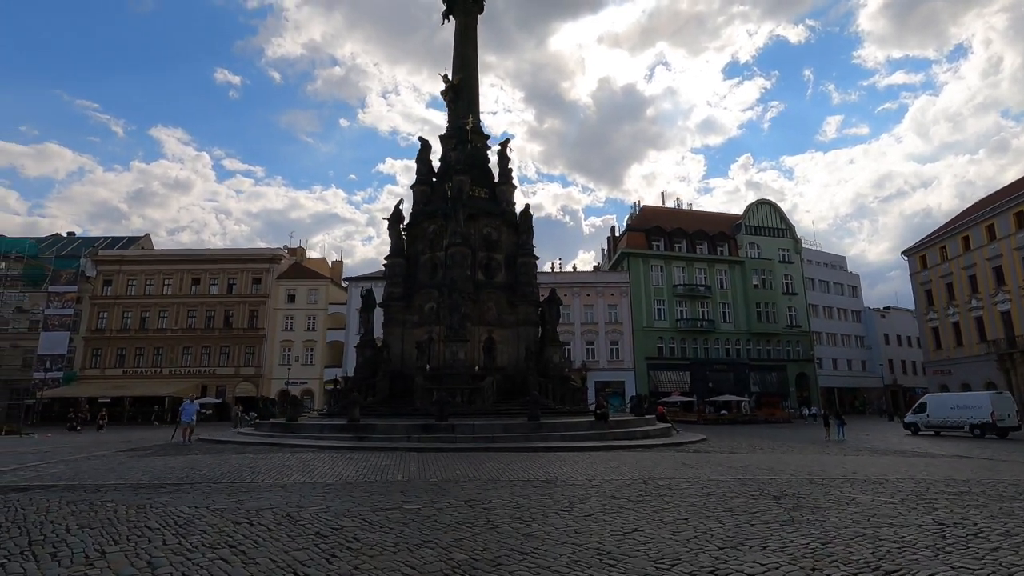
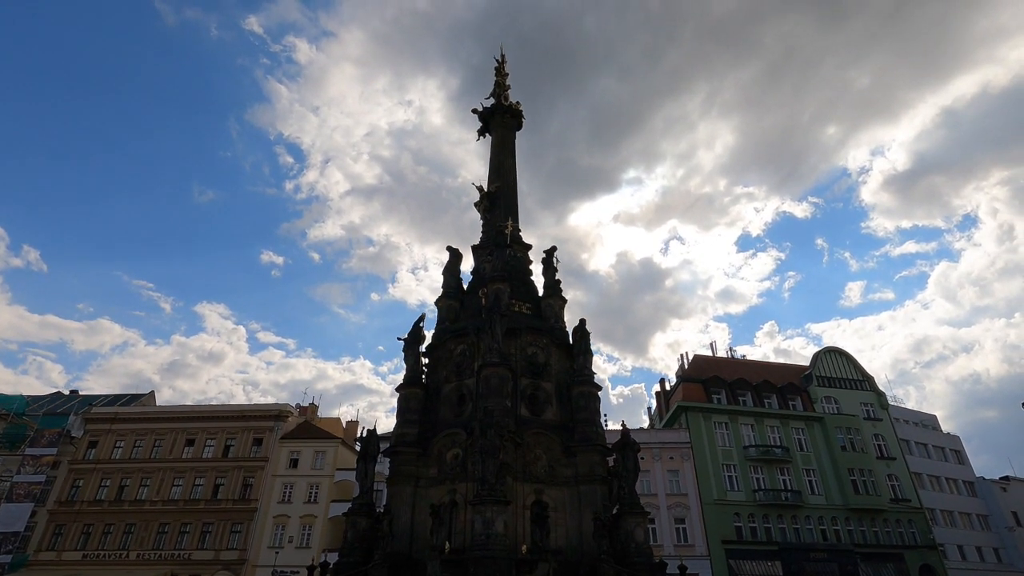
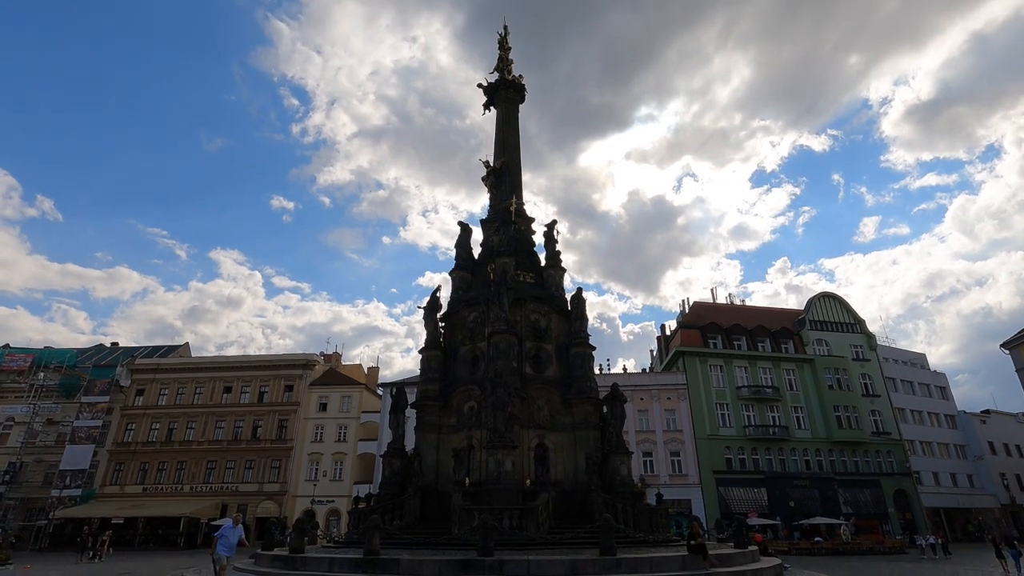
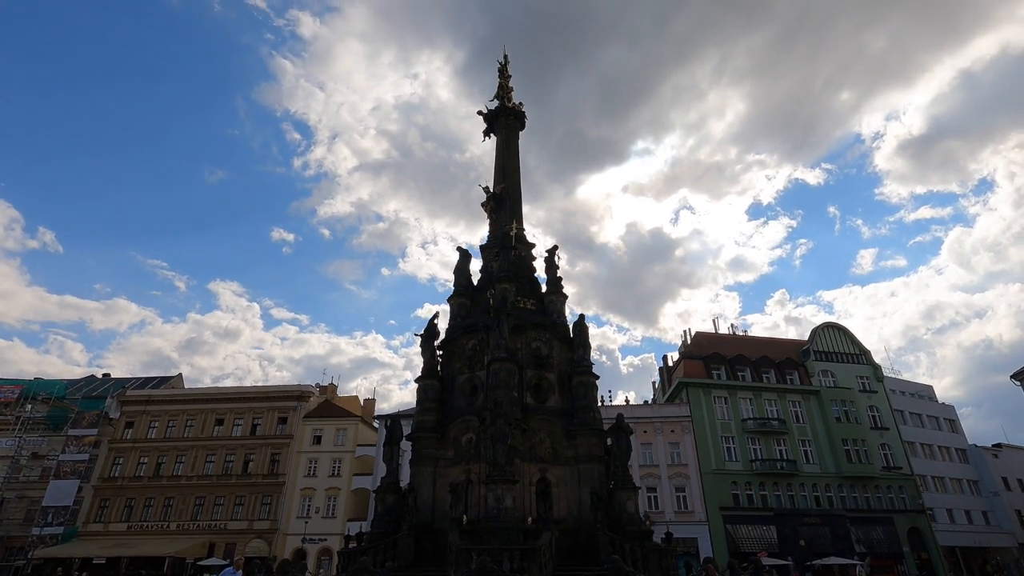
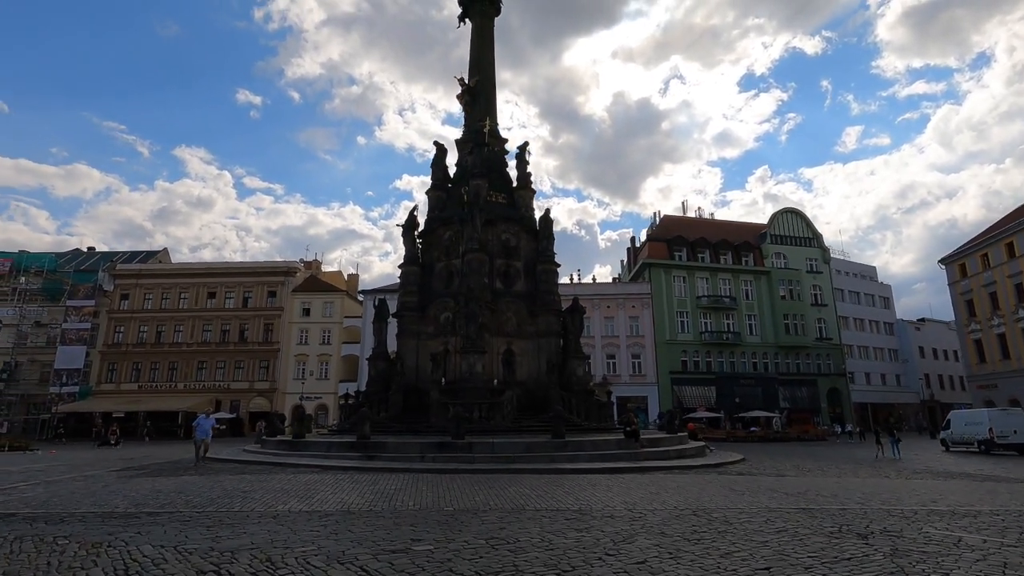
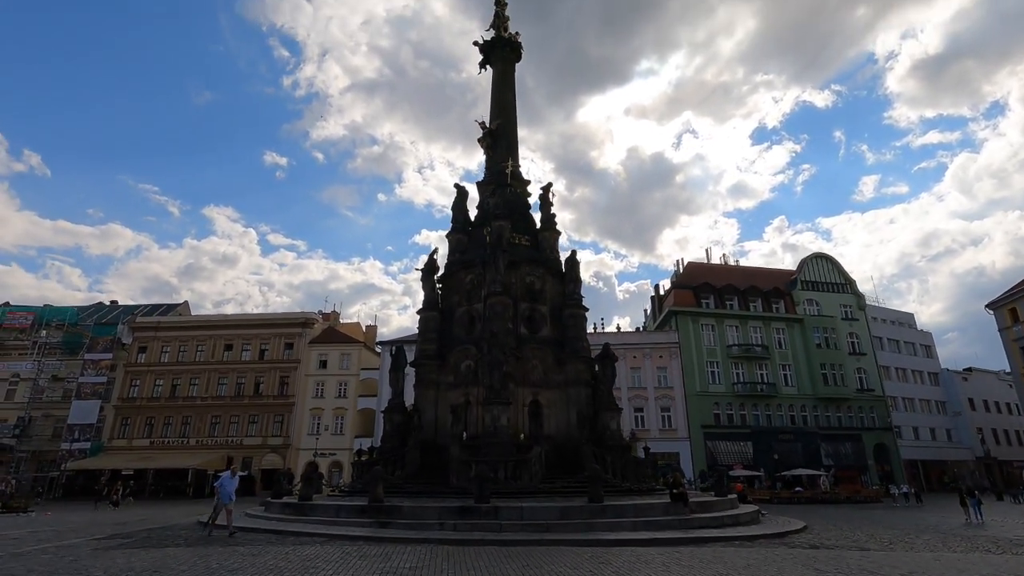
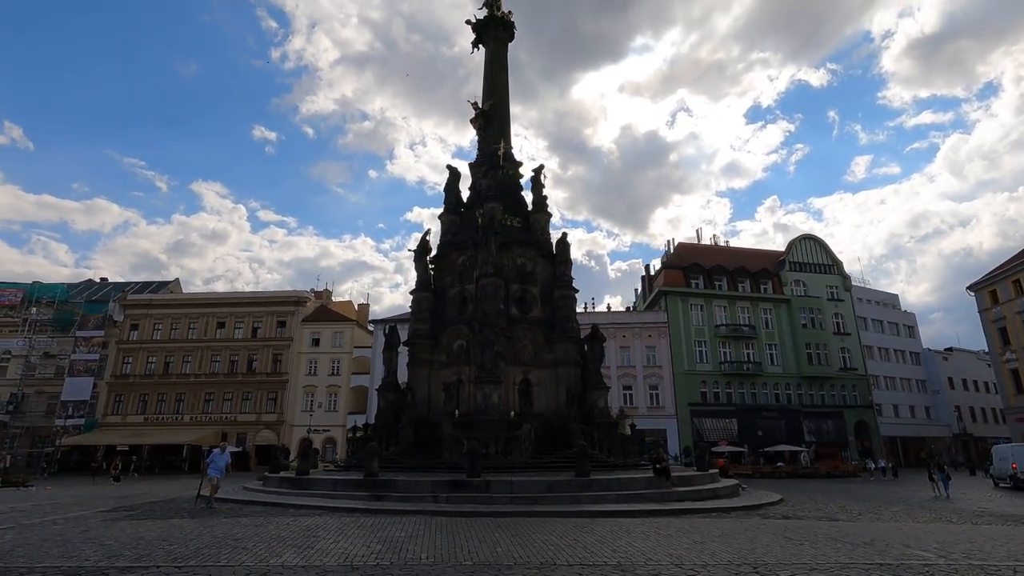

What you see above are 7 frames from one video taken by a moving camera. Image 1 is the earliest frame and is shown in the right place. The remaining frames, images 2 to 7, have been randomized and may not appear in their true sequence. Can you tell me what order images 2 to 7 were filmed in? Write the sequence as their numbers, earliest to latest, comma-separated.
5, 7, 6, 3, 4, 2
